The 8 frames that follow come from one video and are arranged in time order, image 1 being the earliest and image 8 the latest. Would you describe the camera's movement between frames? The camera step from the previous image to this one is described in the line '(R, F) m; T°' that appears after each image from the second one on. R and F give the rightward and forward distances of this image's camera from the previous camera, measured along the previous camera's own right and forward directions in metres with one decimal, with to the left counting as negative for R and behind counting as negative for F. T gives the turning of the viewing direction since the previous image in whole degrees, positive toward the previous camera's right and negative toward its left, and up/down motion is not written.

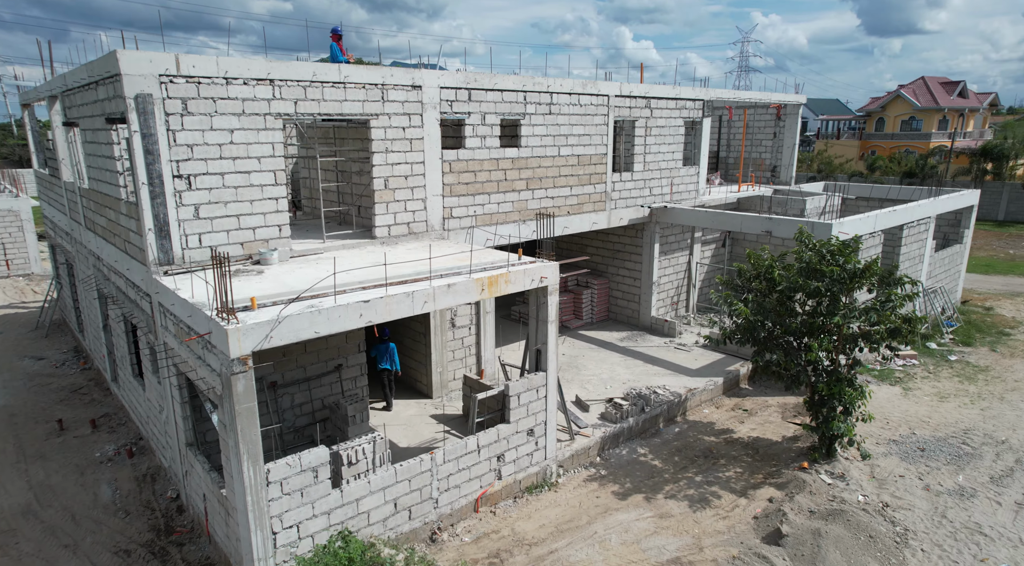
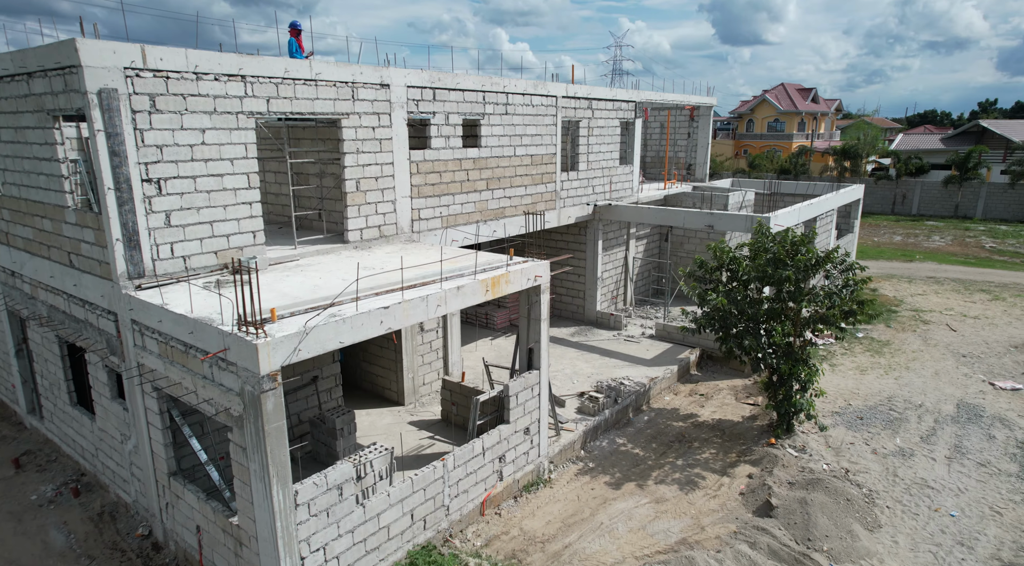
(-1.6, +0.2) m; +11°
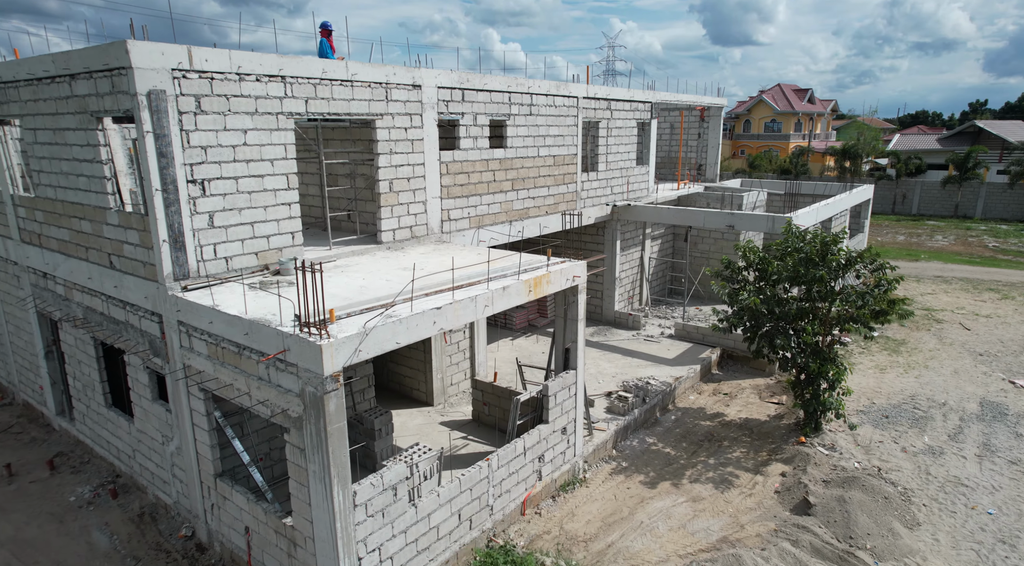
(-0.7, 0.0) m; +1°
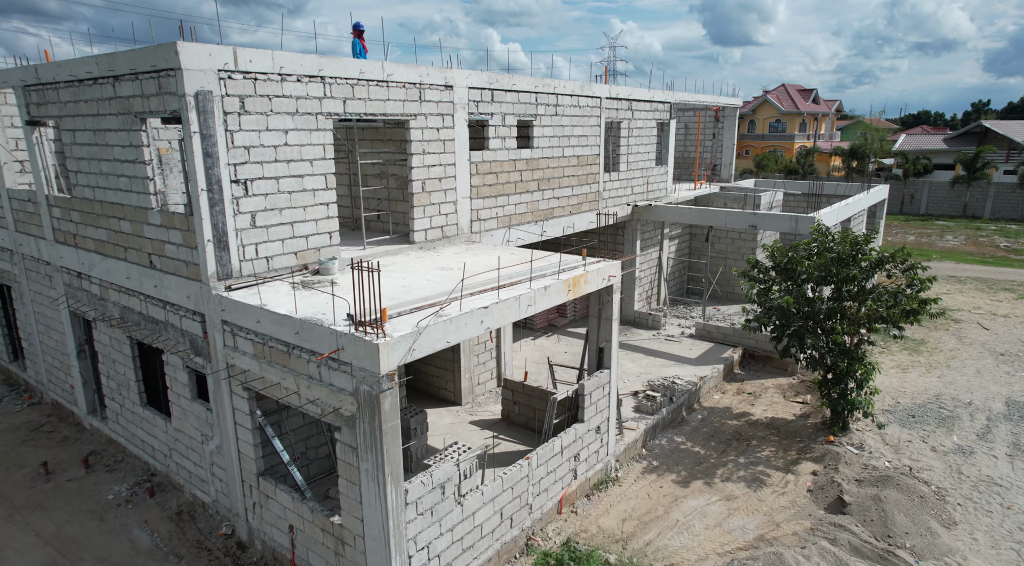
(-0.5, 0.0) m; 0°
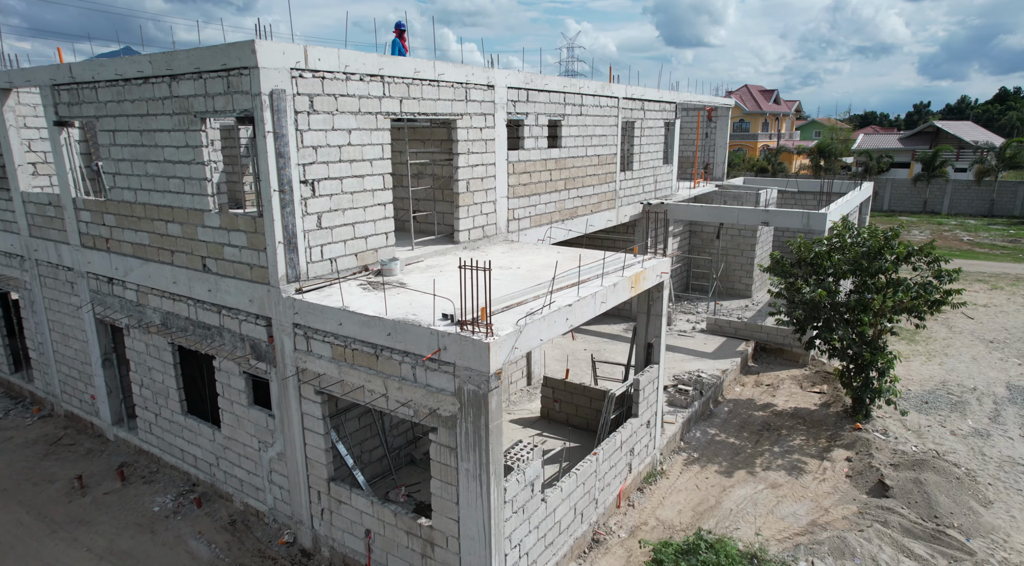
(-1.4, 0.0) m; +4°
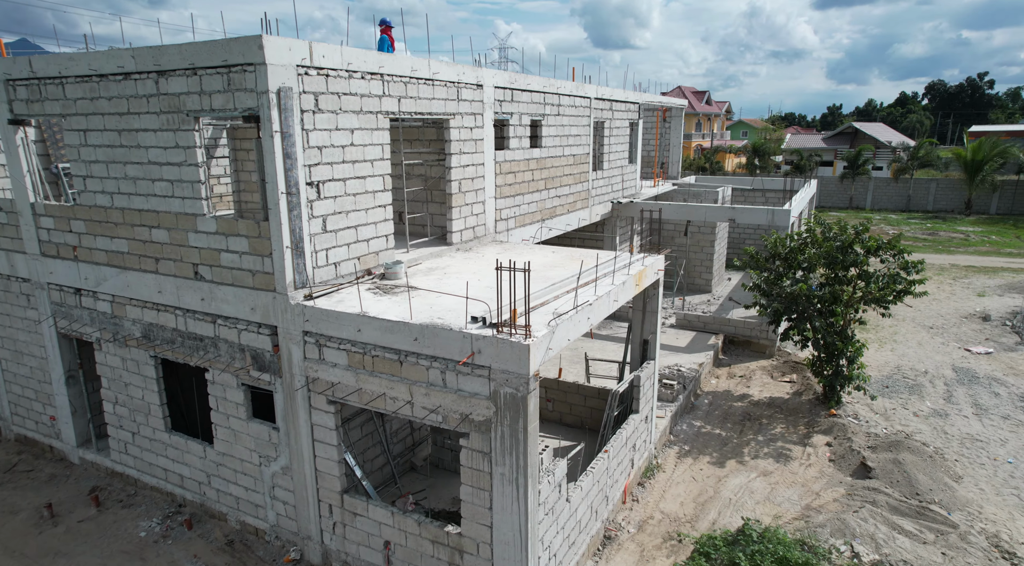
(-1.0, +0.1) m; +6°
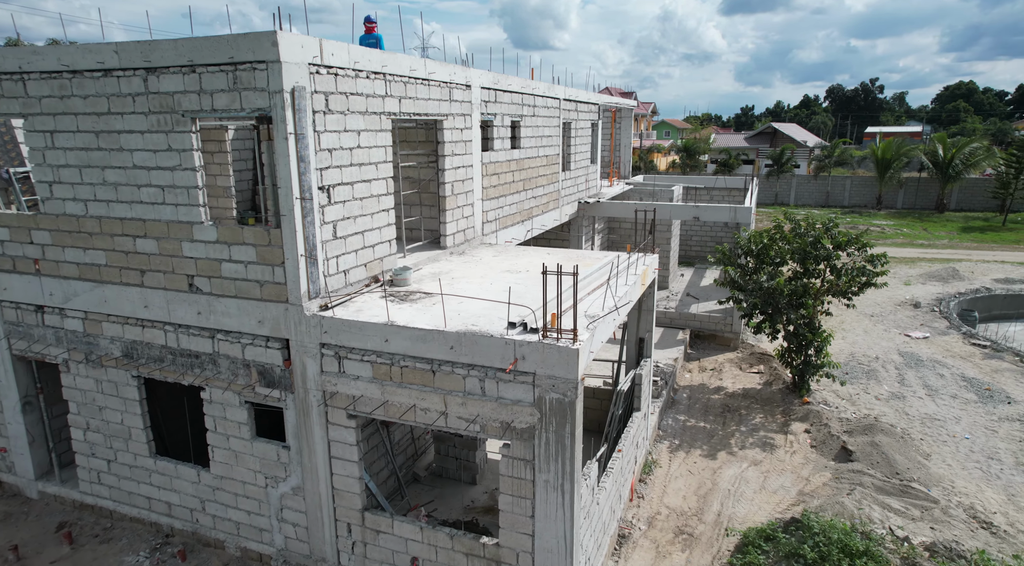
(-1.1, +0.2) m; +7°
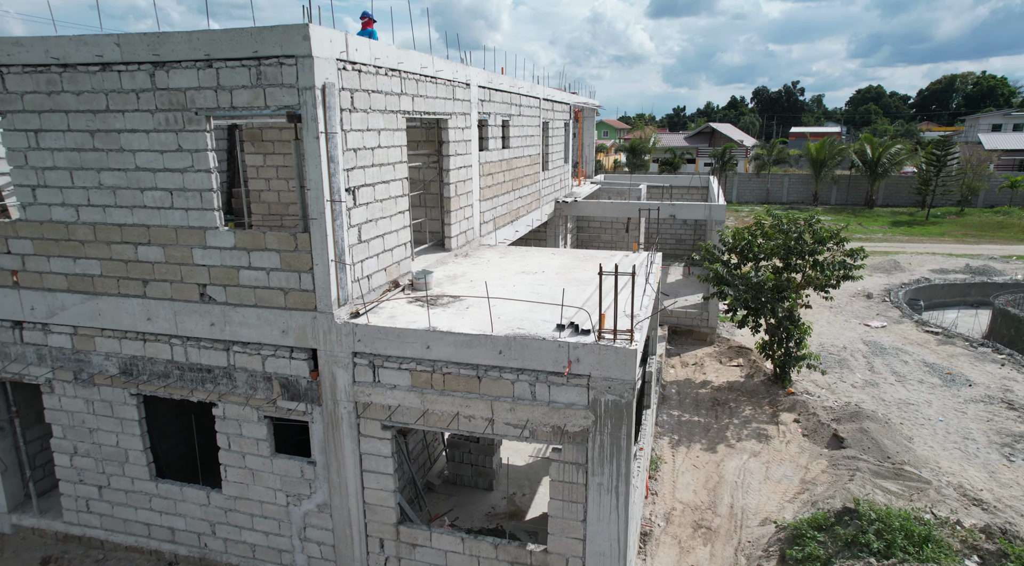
(-1.1, +0.2) m; +6°
